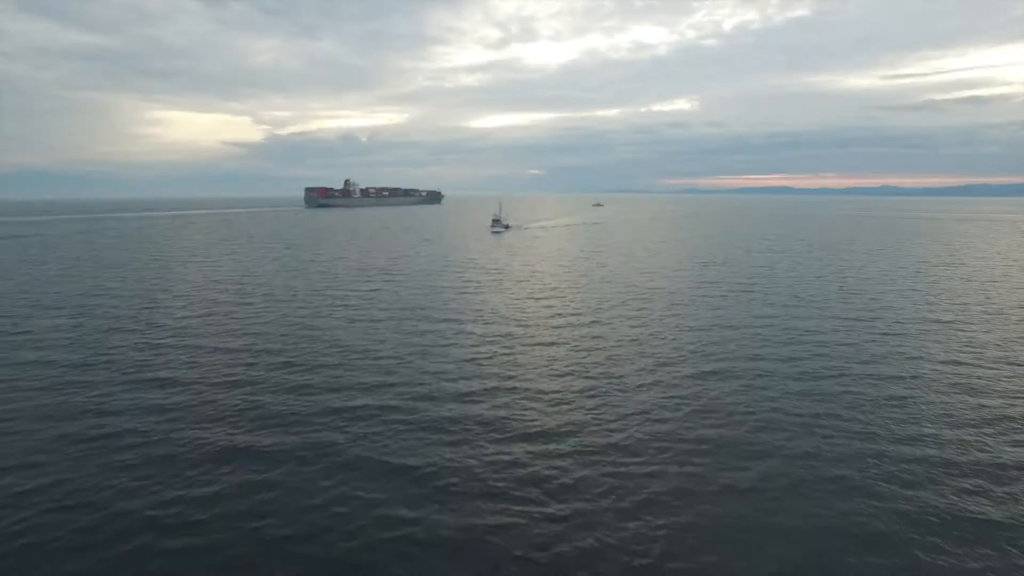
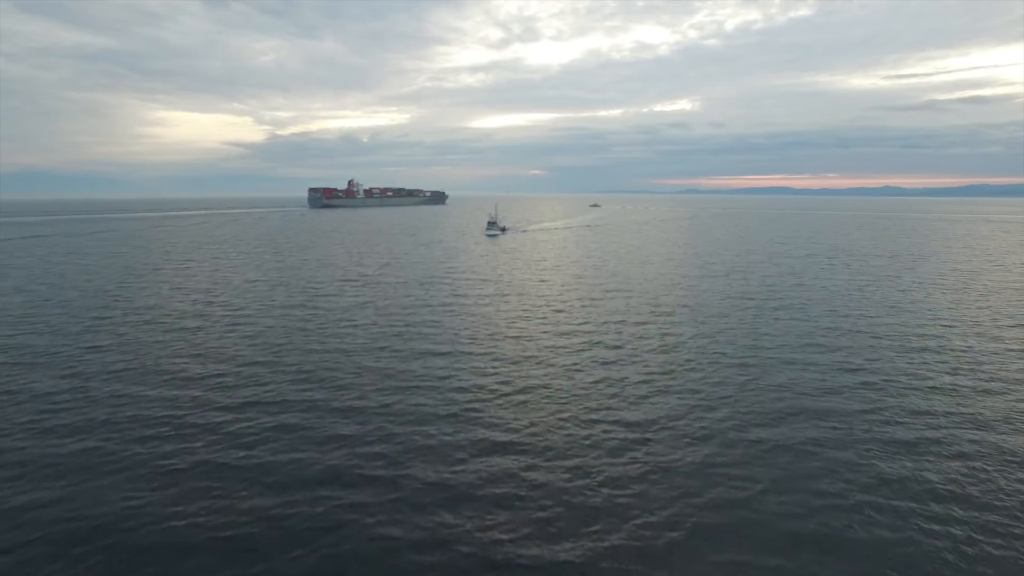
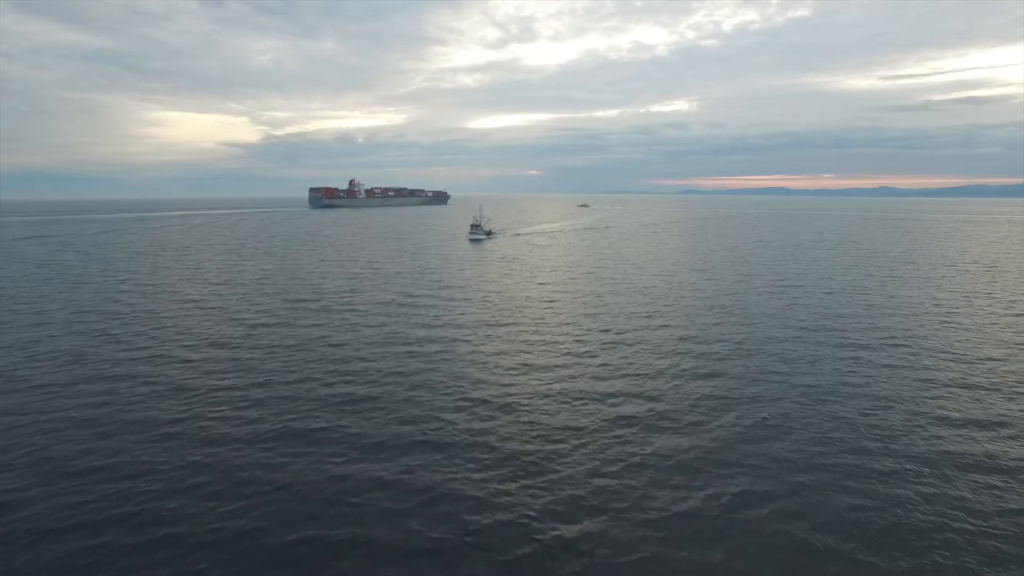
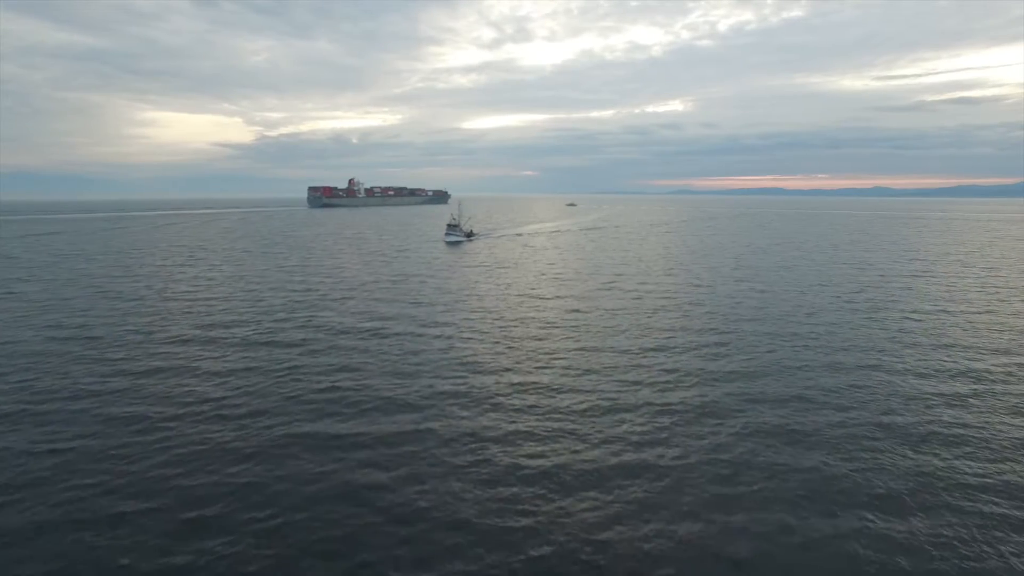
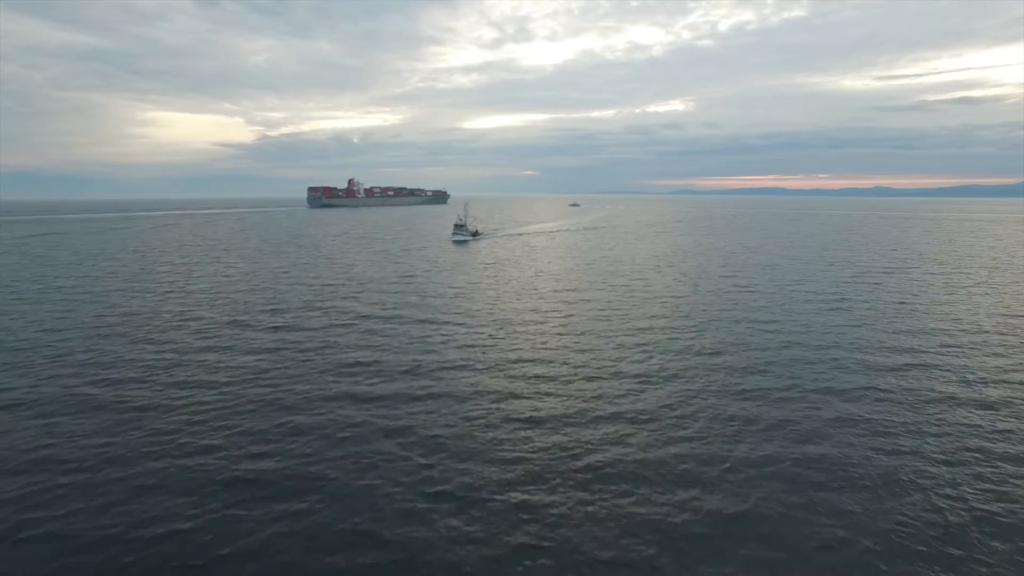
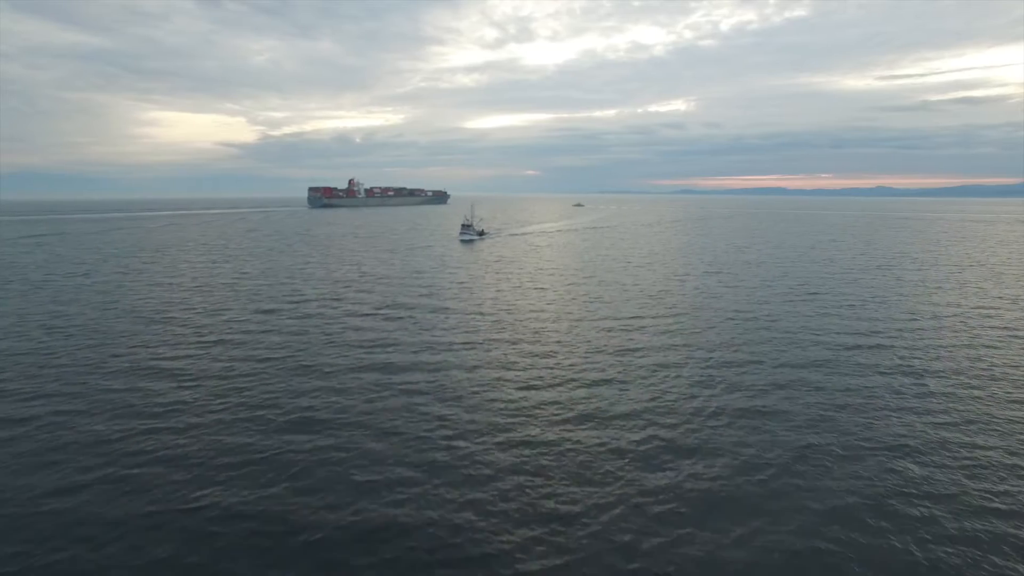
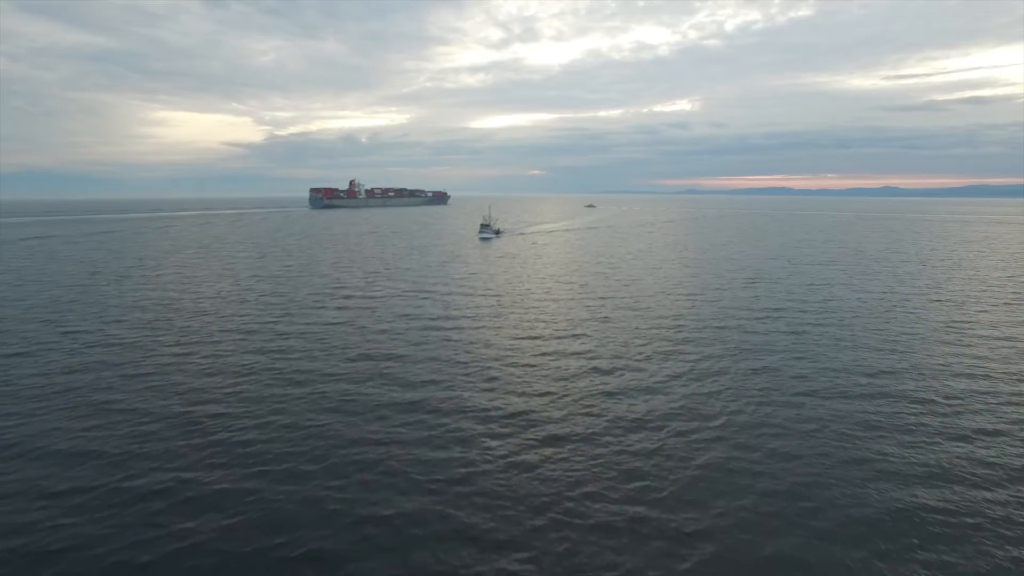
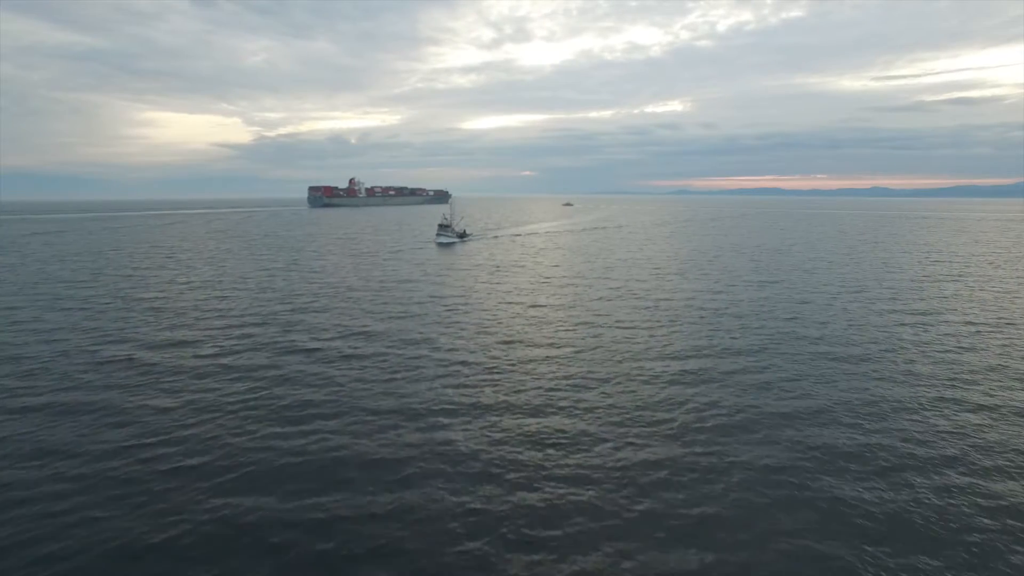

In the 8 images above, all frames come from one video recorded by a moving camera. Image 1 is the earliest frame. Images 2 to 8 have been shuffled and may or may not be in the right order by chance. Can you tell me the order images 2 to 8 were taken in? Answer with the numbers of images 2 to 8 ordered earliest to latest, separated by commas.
2, 7, 3, 6, 5, 4, 8
